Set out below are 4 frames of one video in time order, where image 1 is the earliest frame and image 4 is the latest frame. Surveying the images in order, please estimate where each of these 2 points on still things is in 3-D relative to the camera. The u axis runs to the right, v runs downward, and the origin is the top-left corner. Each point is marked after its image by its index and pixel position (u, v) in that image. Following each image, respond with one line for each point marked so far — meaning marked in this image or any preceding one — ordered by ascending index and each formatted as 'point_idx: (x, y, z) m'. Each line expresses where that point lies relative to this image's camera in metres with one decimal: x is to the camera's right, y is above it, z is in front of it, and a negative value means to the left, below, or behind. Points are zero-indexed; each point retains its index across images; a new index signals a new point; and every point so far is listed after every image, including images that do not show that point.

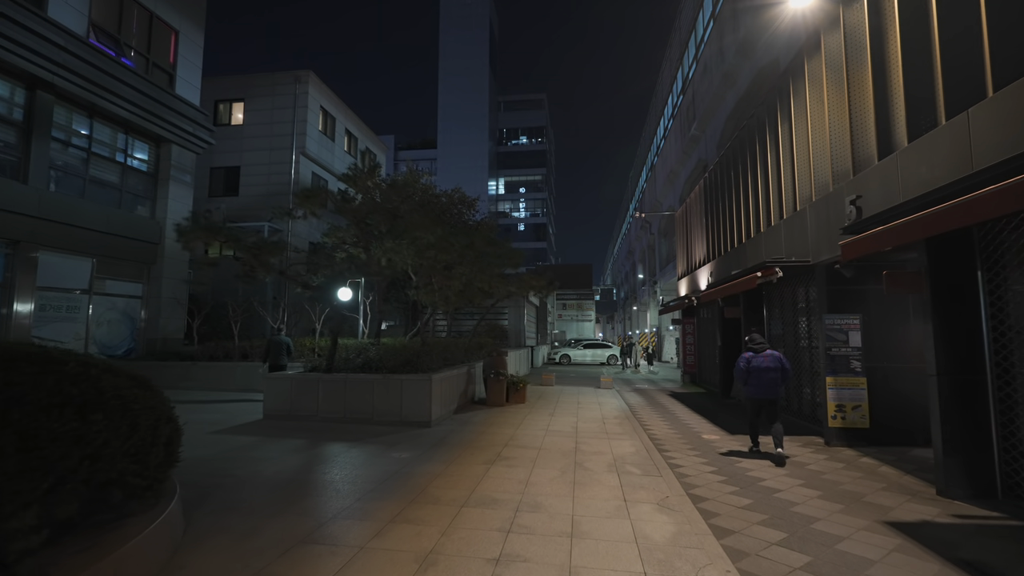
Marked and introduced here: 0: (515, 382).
0: (+0.1, -2.4, +12.9) m
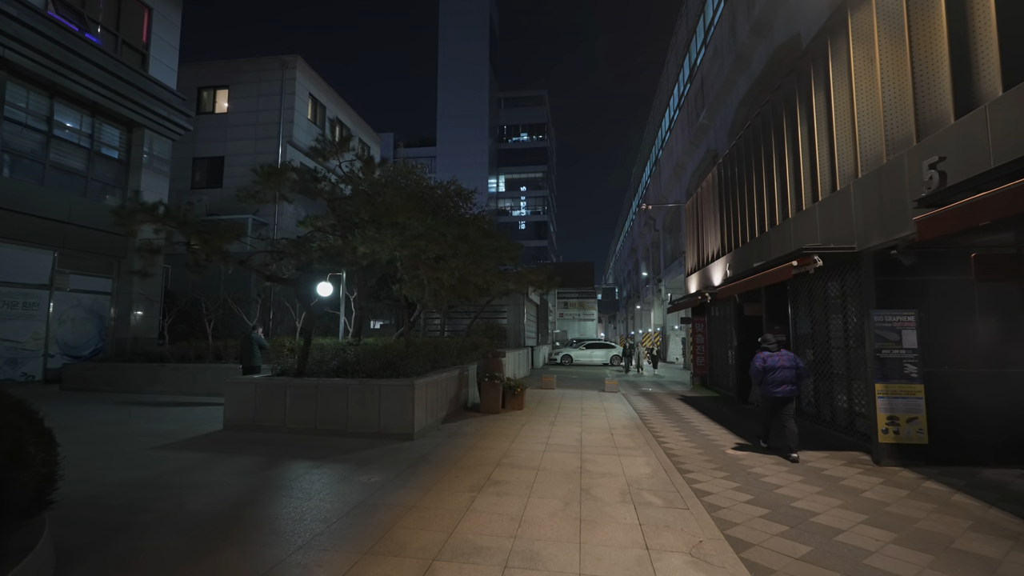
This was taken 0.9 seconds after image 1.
0: (0.0, -2.3, +11.7) m
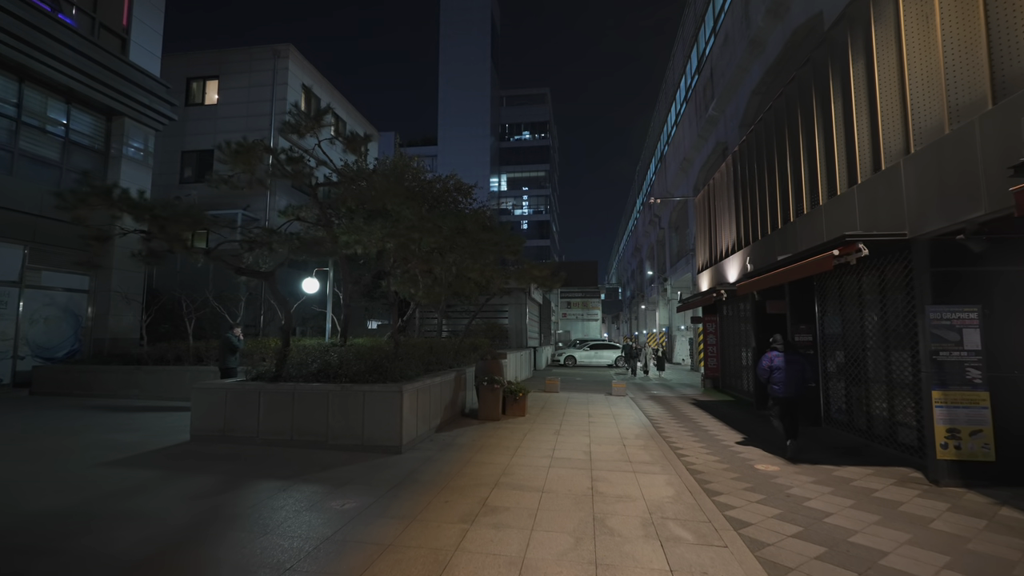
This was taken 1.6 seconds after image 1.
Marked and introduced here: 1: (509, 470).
0: (0.0, -2.2, +10.7) m
1: (0.0, -2.3, +6.4) m
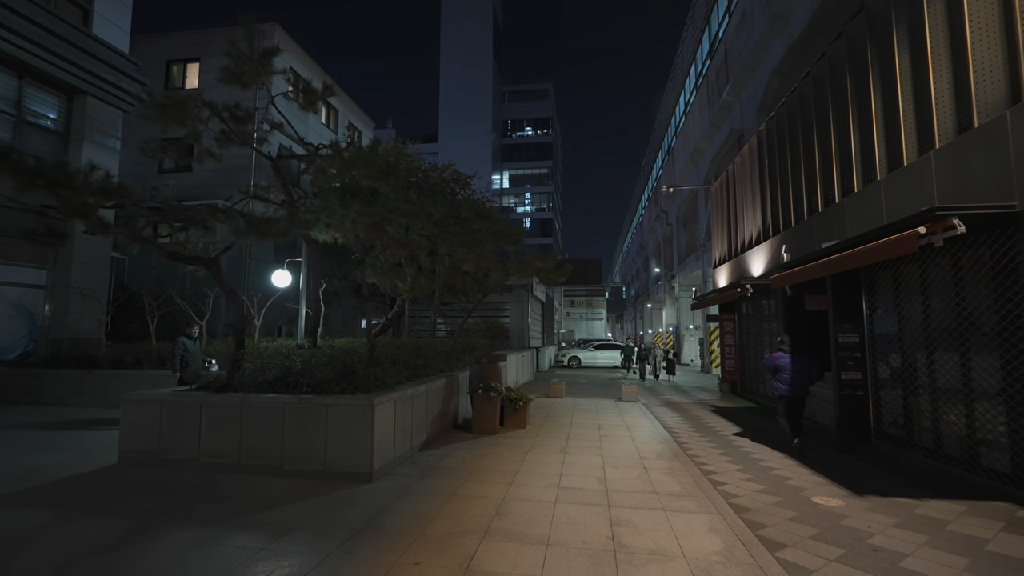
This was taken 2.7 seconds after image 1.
0: (0.0, -2.0, +9.4) m
1: (-0.1, -2.2, +5.0) m
